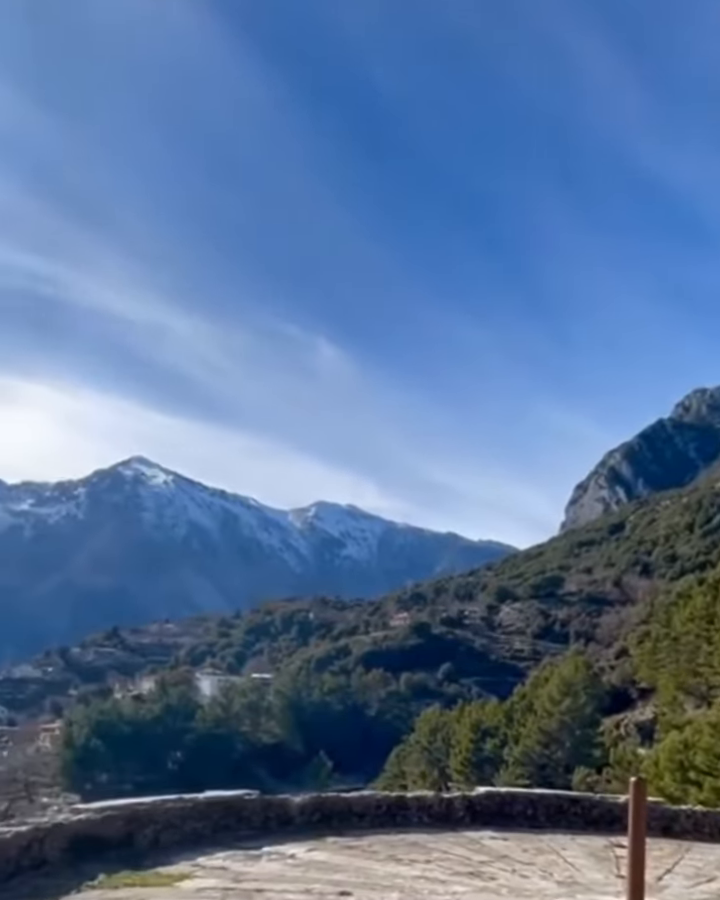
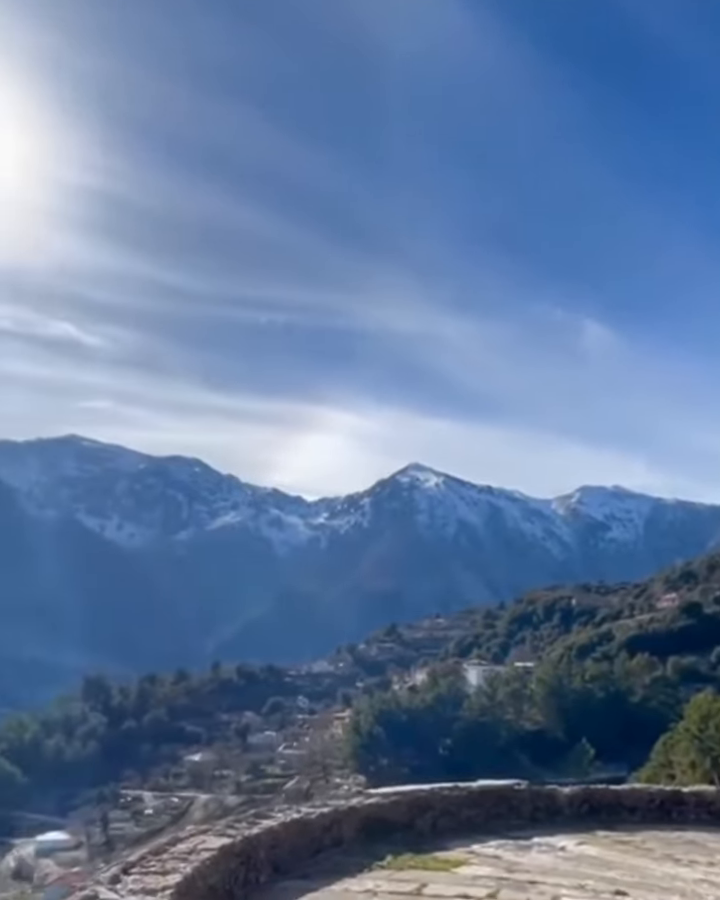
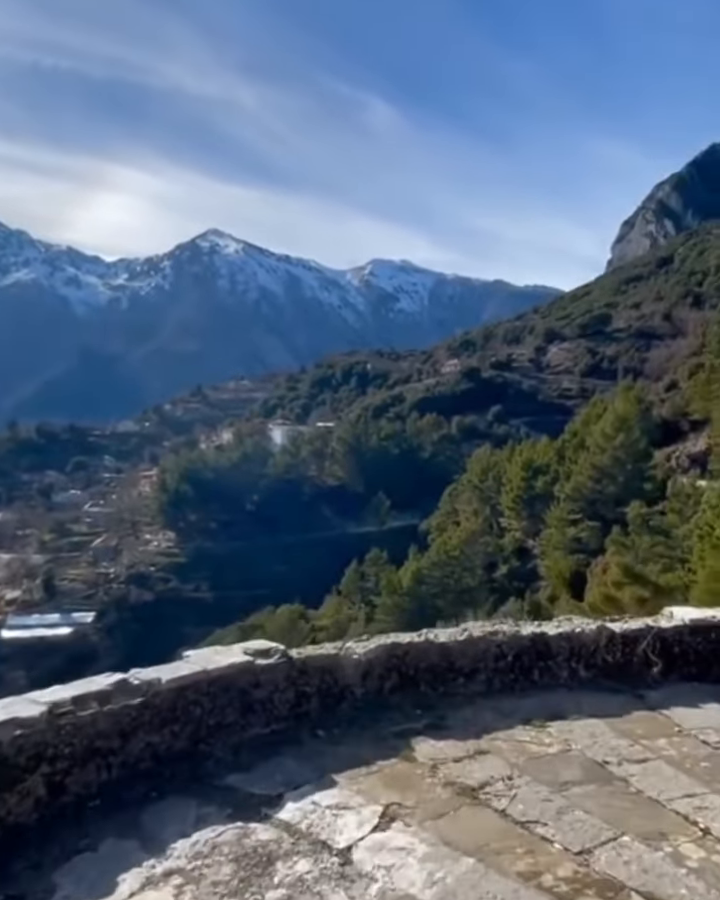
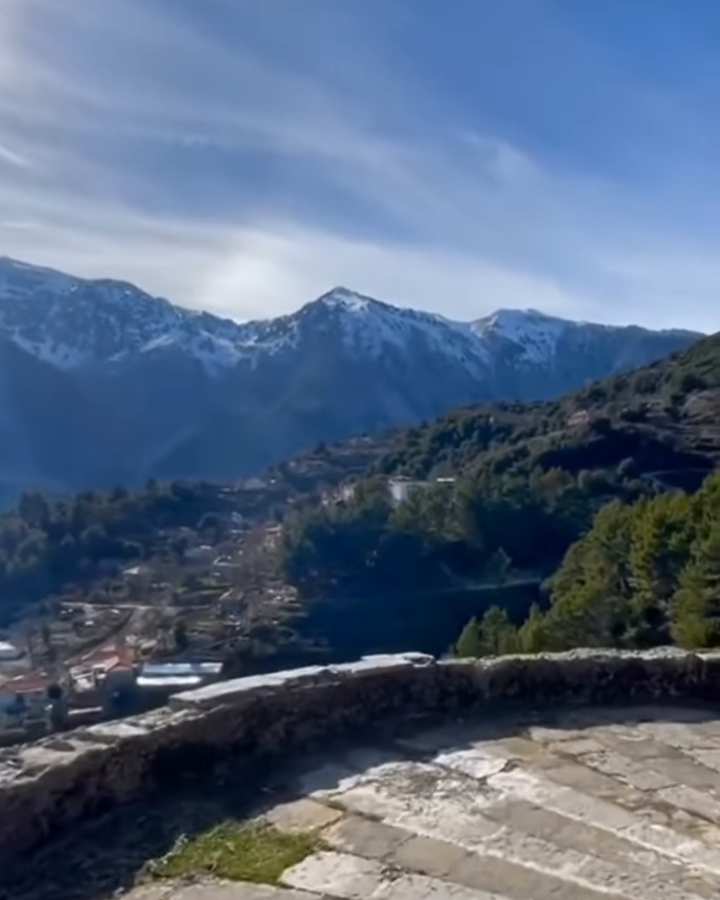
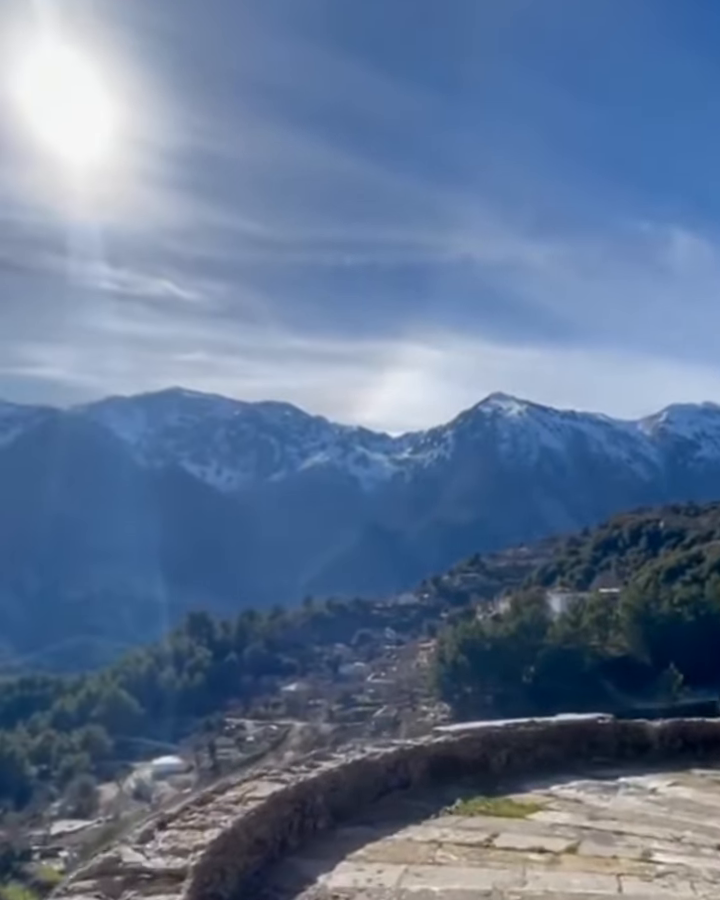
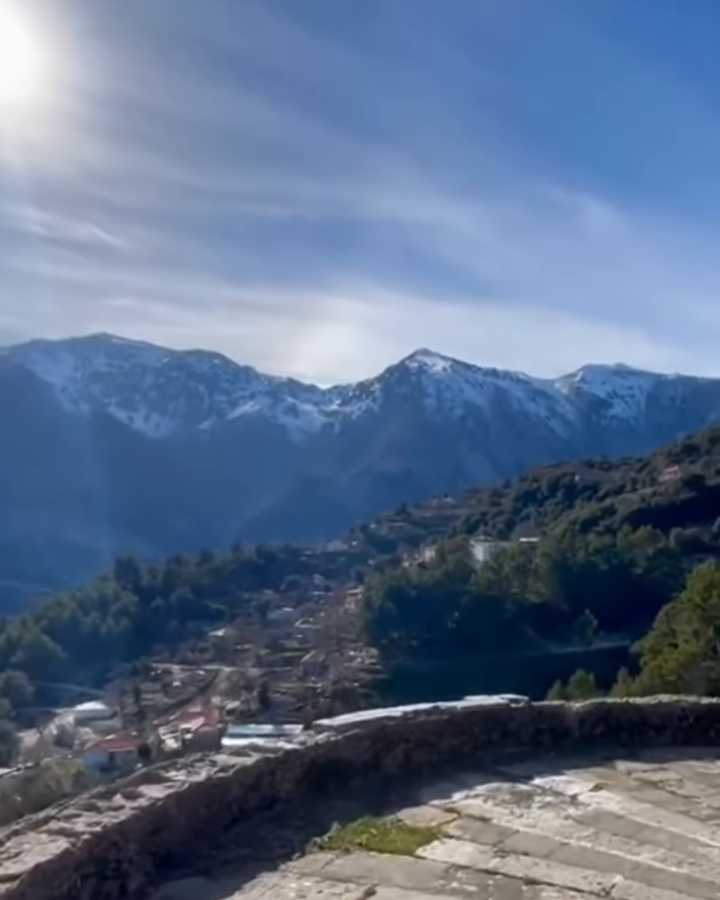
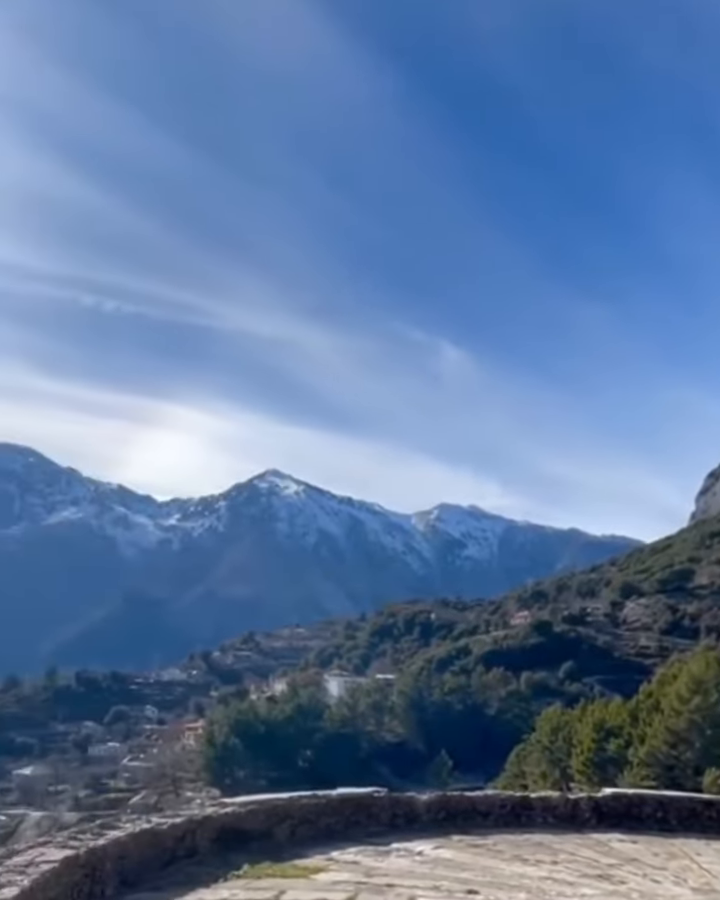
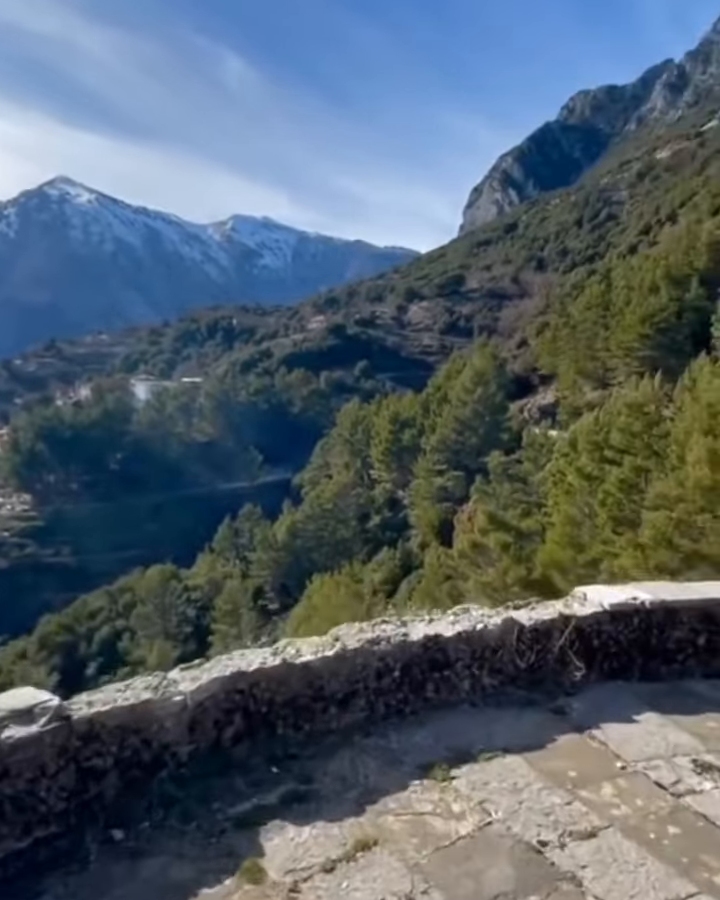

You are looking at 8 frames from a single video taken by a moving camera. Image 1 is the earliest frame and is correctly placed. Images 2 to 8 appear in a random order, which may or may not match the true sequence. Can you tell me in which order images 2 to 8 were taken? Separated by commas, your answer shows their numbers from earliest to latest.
7, 2, 5, 6, 4, 3, 8
